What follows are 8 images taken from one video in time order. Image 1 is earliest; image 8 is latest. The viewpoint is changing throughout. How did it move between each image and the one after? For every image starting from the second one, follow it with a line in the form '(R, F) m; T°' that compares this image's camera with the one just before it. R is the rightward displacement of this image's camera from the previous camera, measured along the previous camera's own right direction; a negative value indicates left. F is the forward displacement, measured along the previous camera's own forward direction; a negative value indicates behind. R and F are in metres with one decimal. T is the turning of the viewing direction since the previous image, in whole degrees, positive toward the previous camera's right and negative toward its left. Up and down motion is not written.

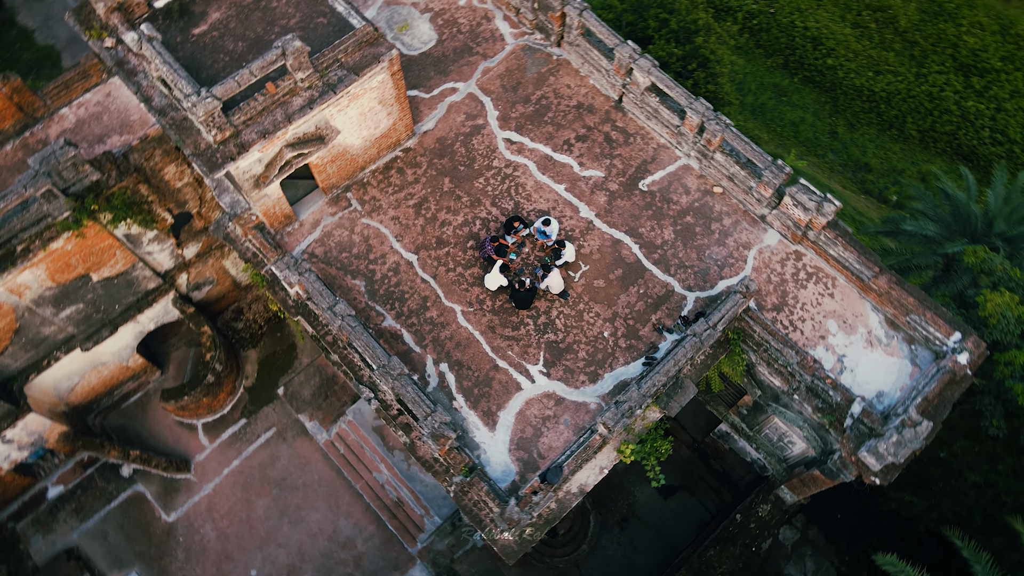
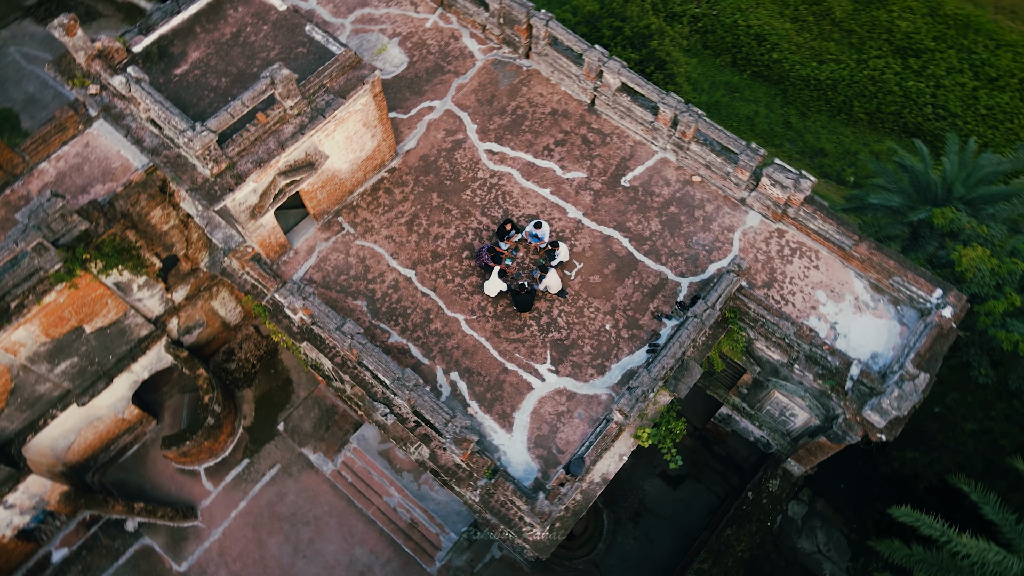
(-0.7, -0.3) m; +3°
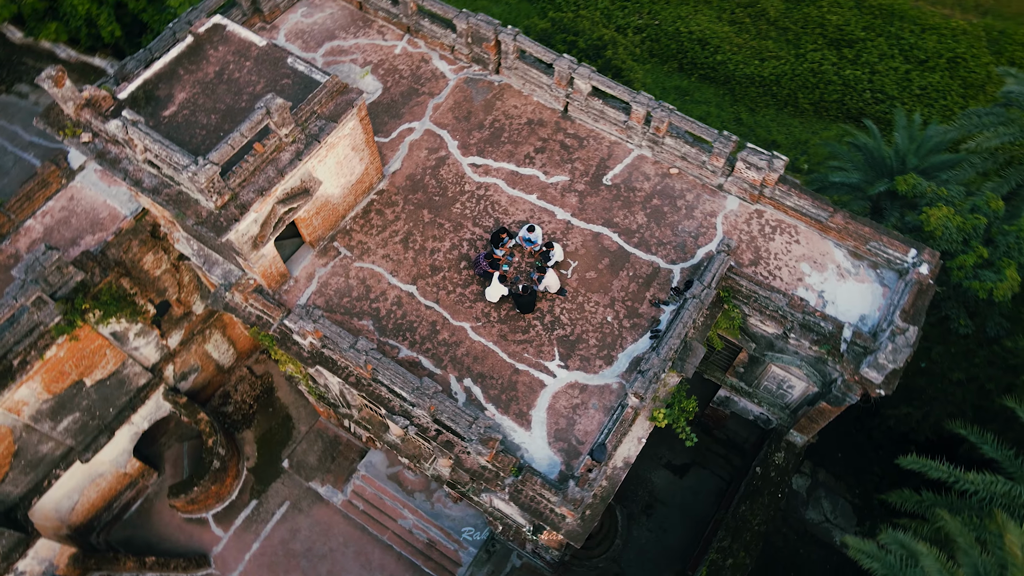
(-0.8, -0.4) m; +3°
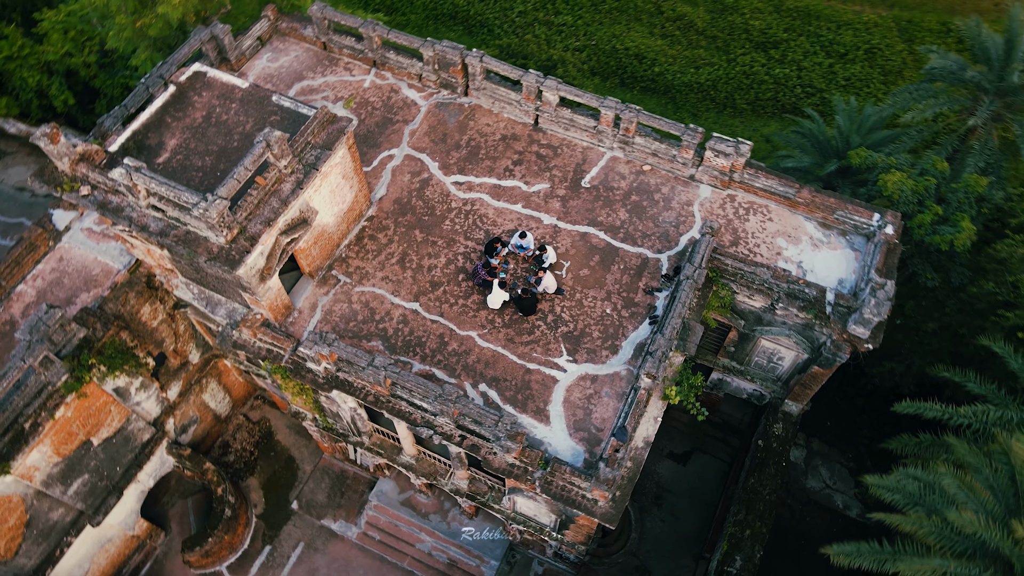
(-1.0, -0.5) m; +4°
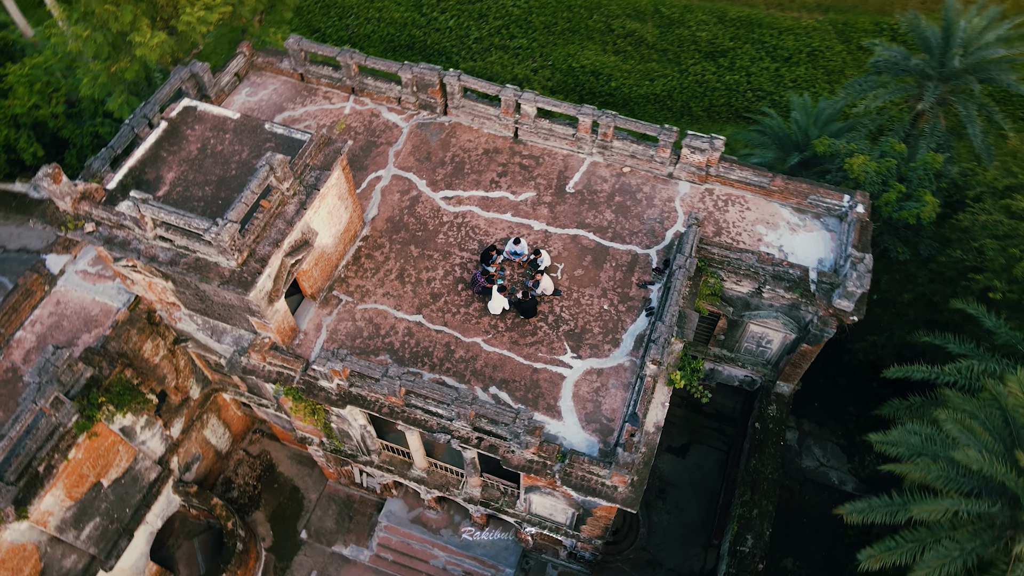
(-0.8, -0.5) m; +3°
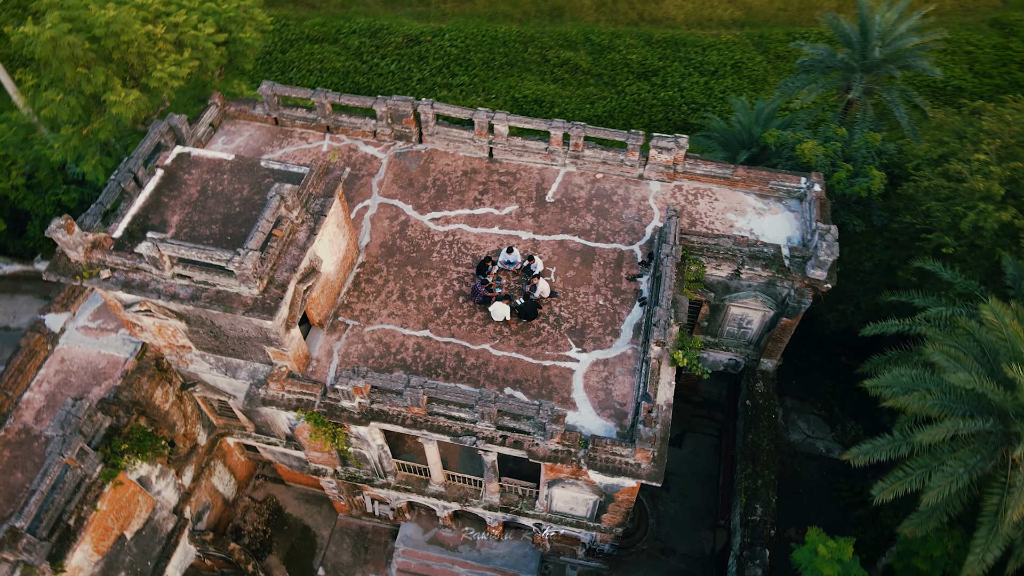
(-1.3, -0.7) m; +5°
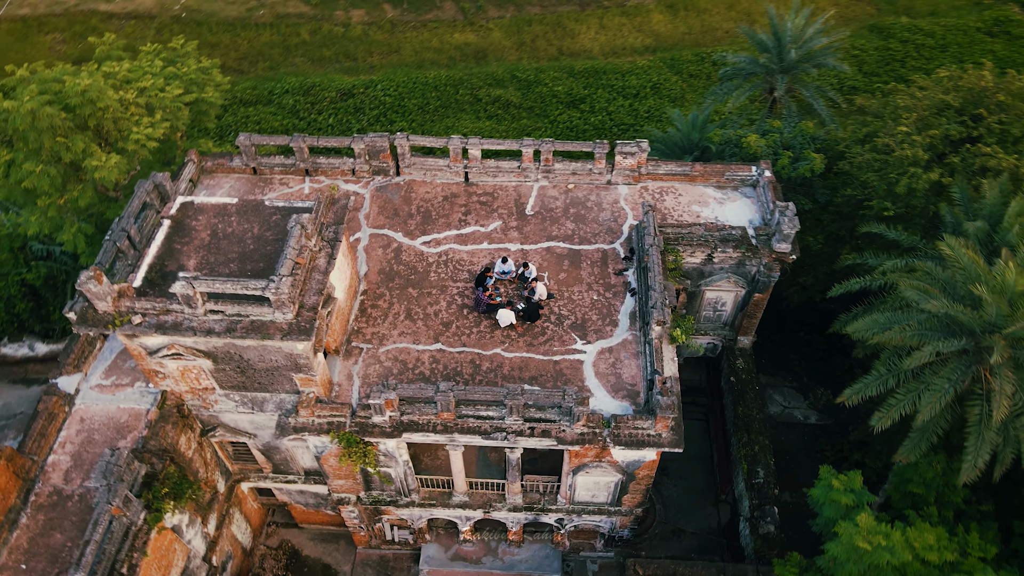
(-1.8, -1.0) m; +6°
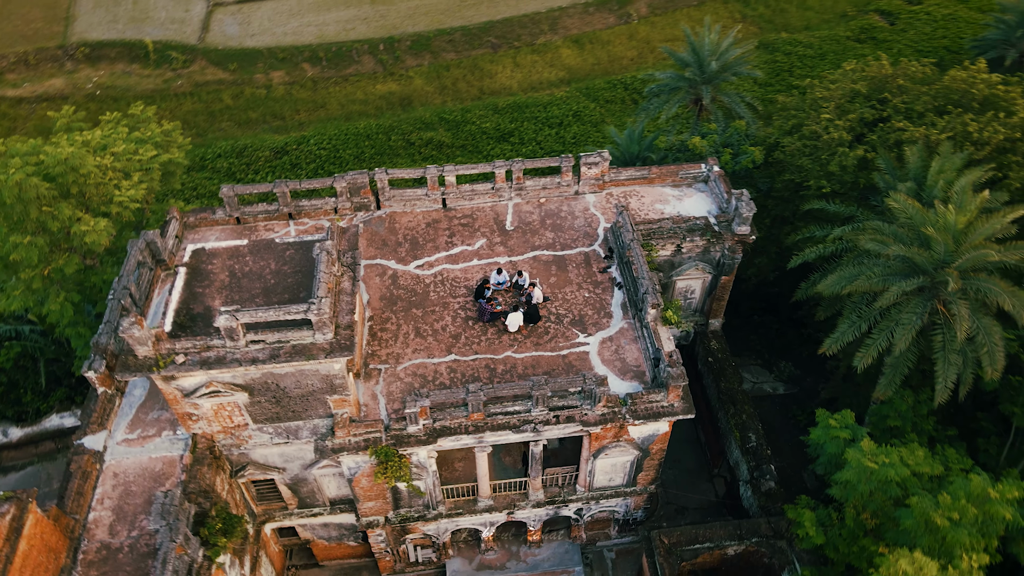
(-2.1, -1.2) m; +7°
